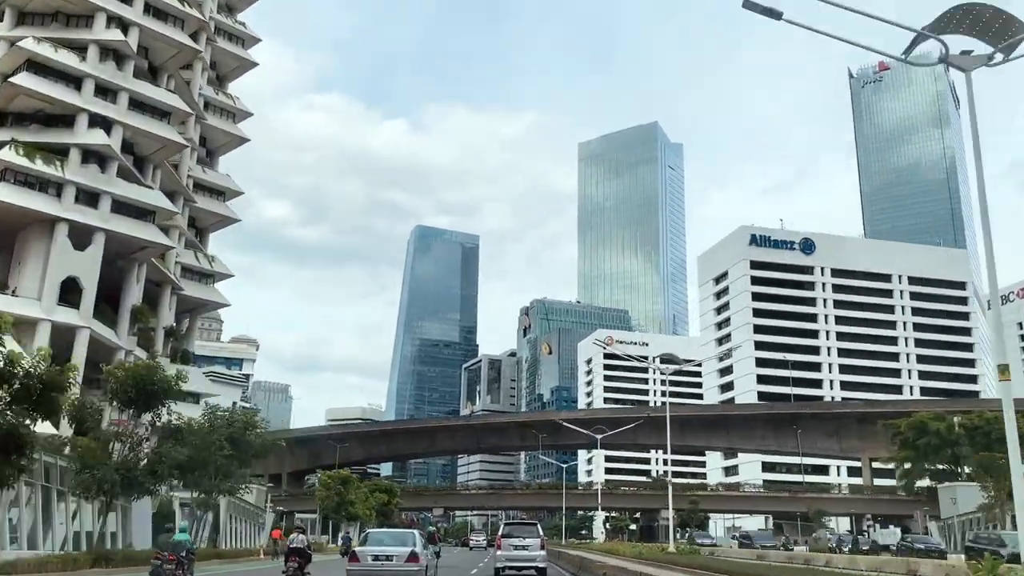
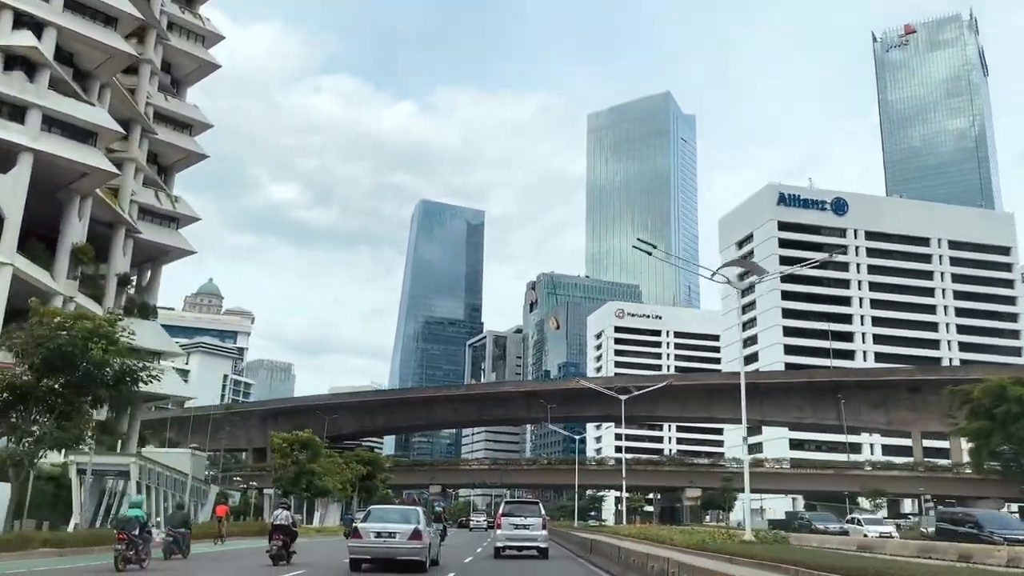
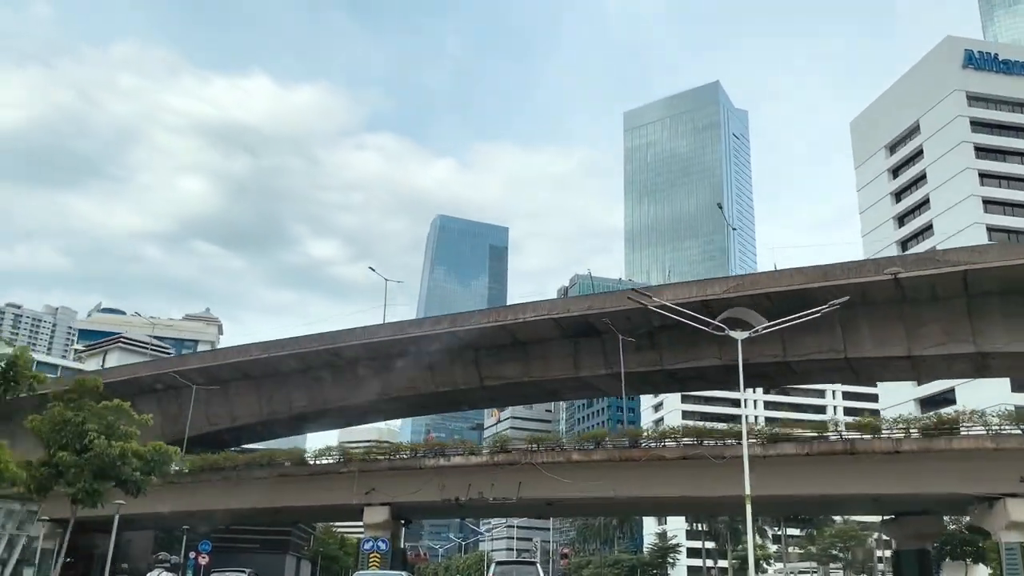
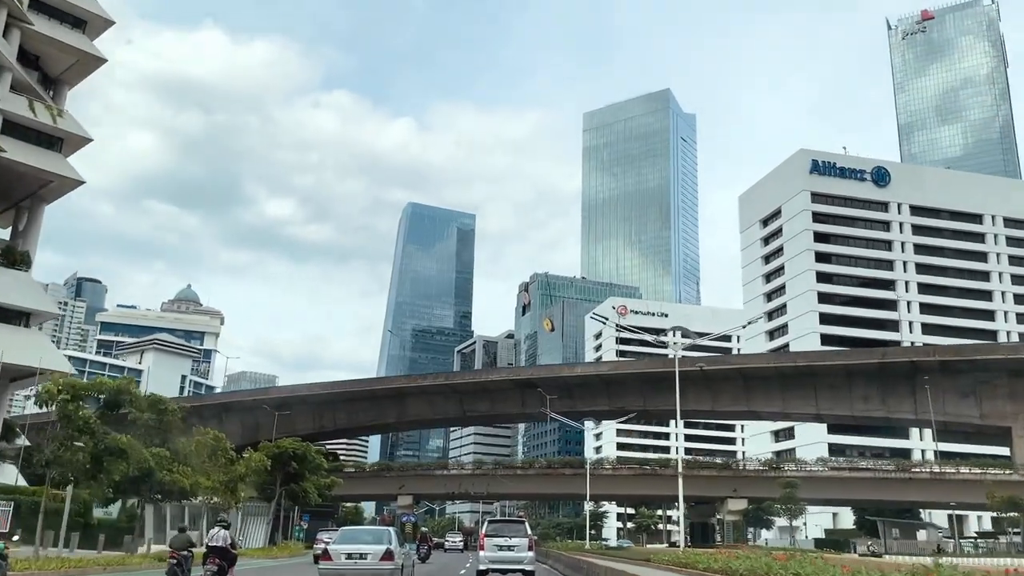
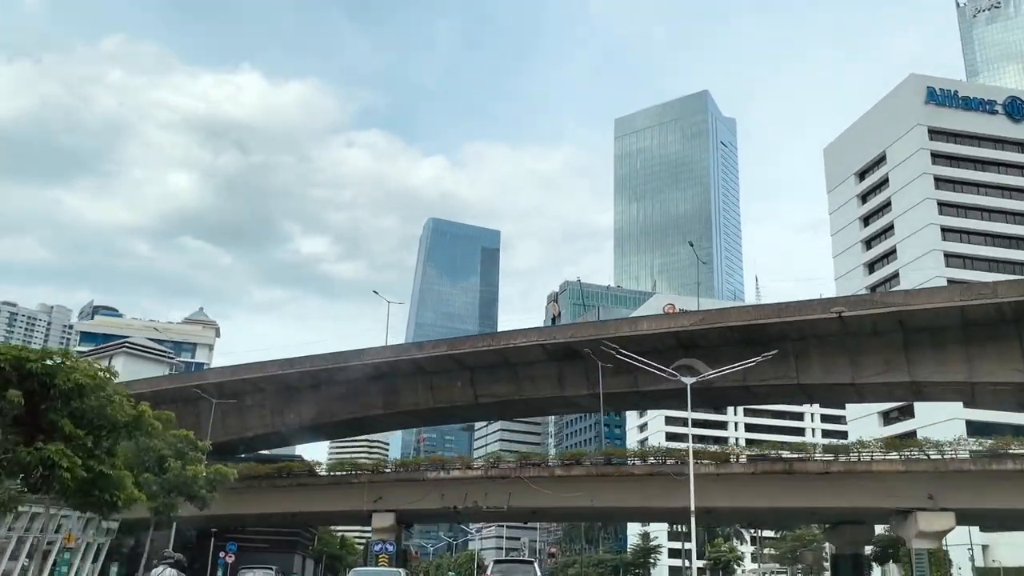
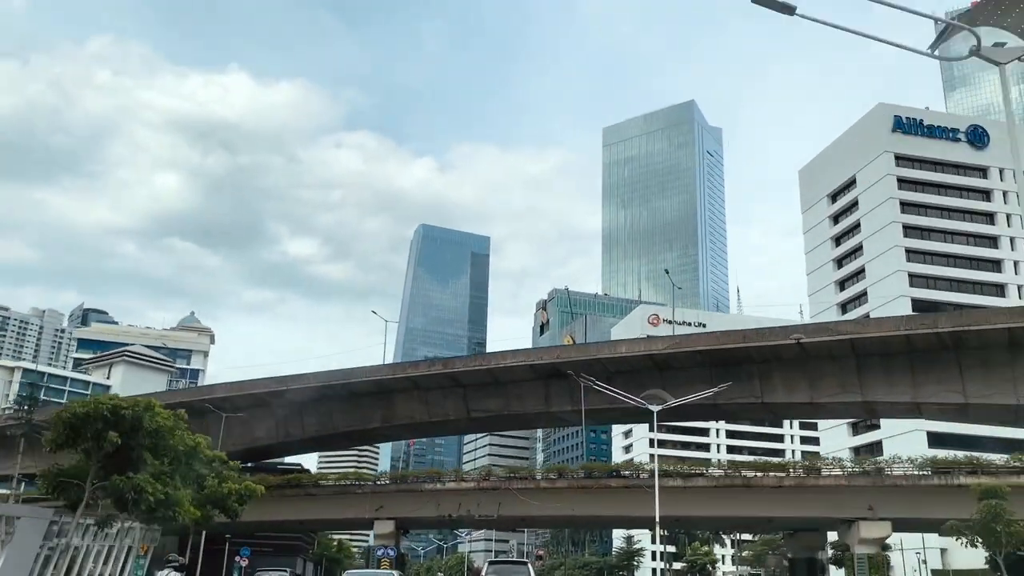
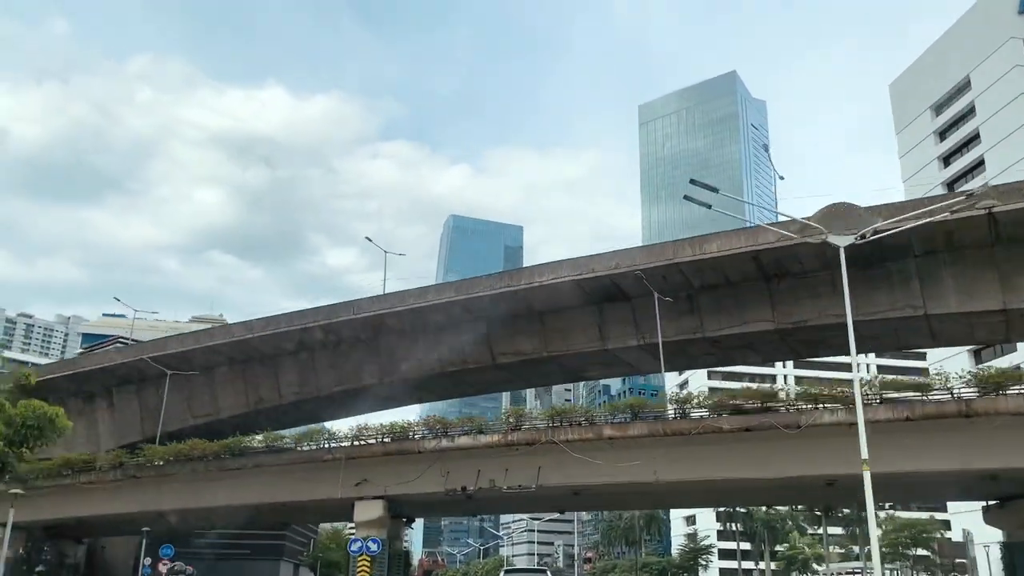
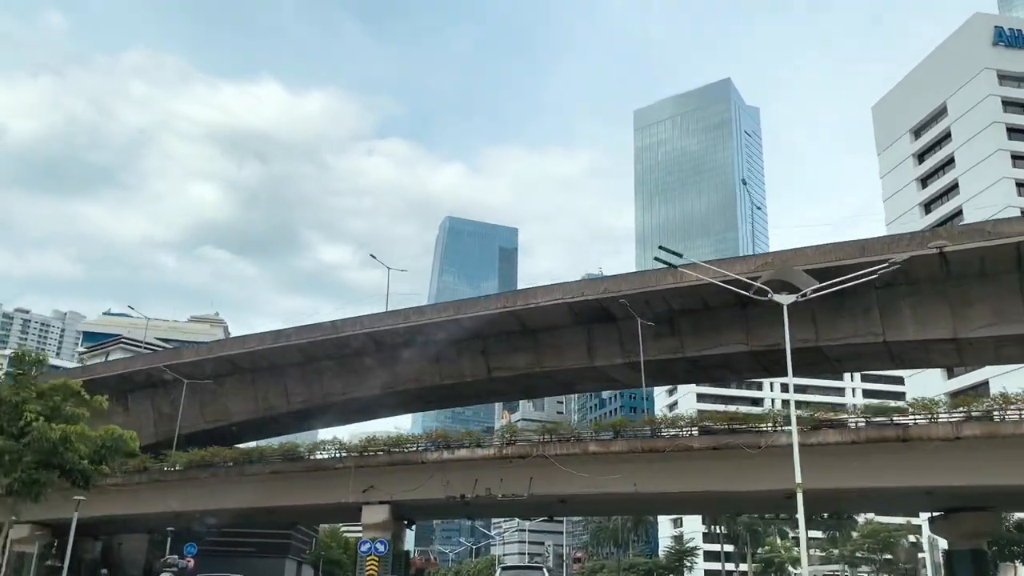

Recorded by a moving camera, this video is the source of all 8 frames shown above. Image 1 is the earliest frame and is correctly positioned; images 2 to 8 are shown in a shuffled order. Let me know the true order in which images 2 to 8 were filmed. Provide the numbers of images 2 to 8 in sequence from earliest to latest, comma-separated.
2, 4, 6, 5, 3, 8, 7
